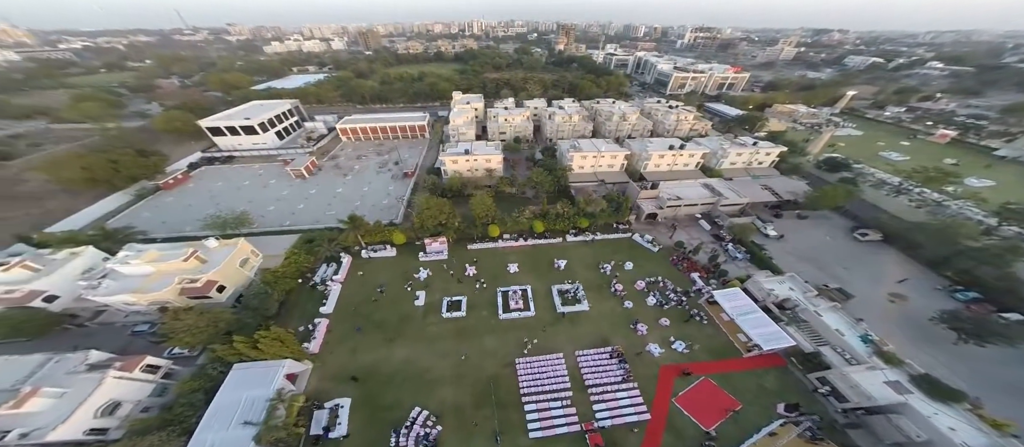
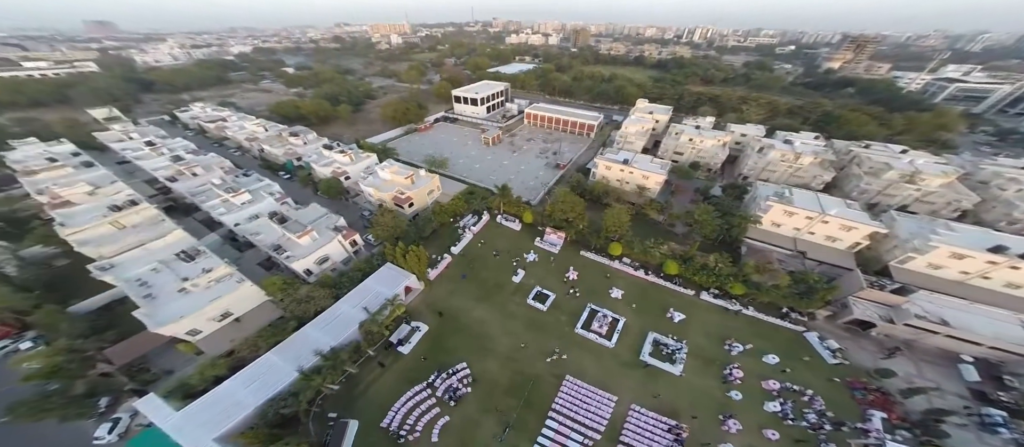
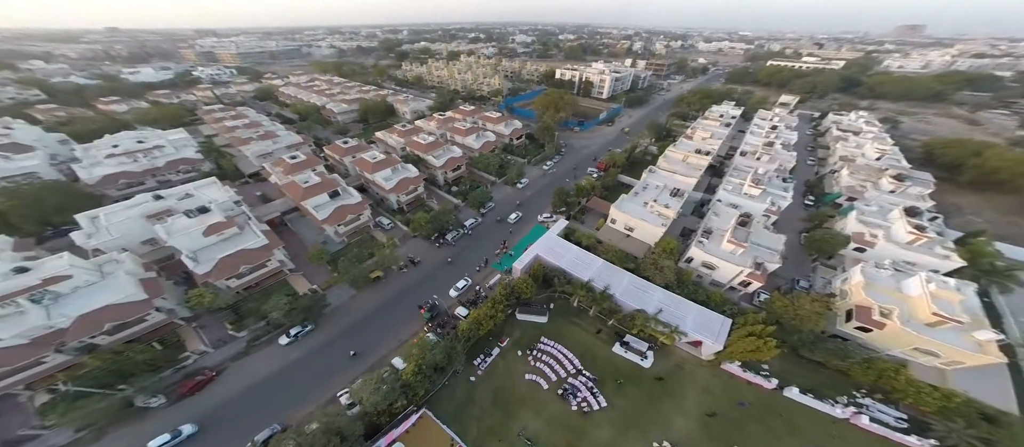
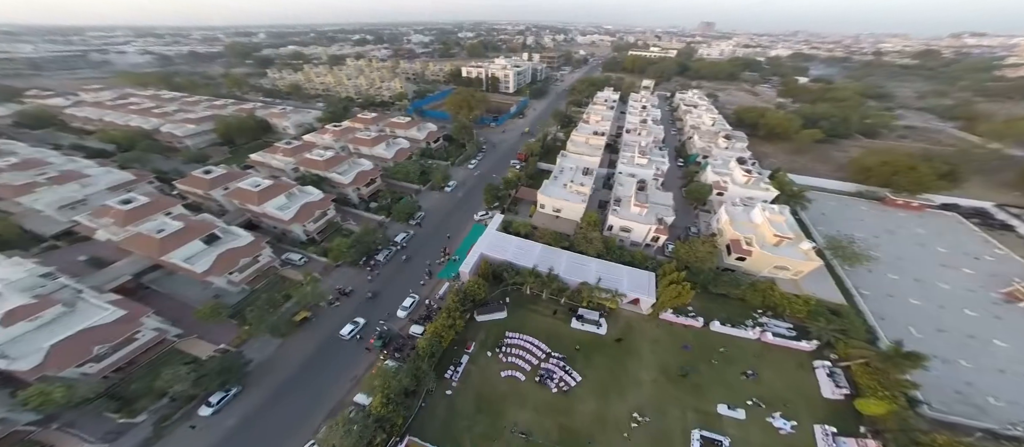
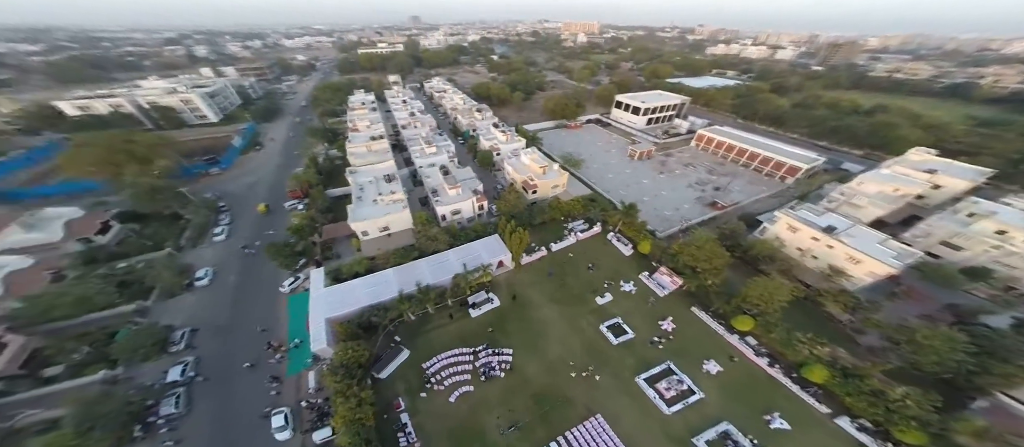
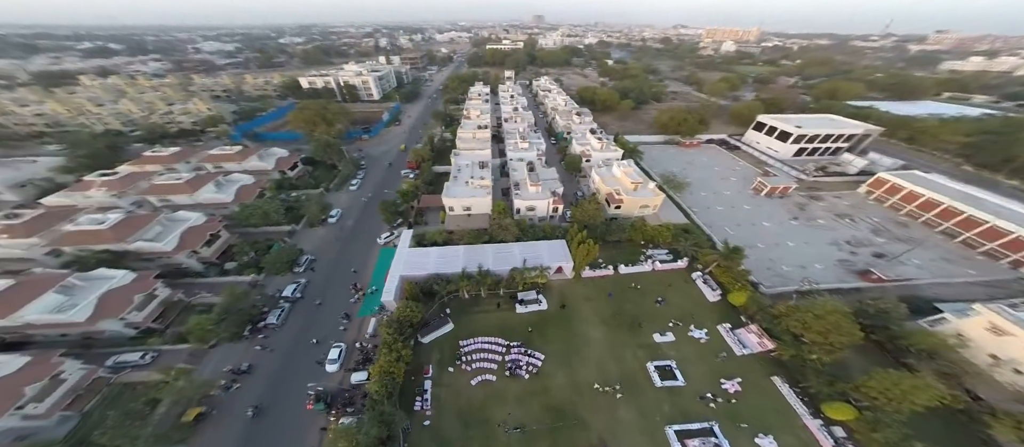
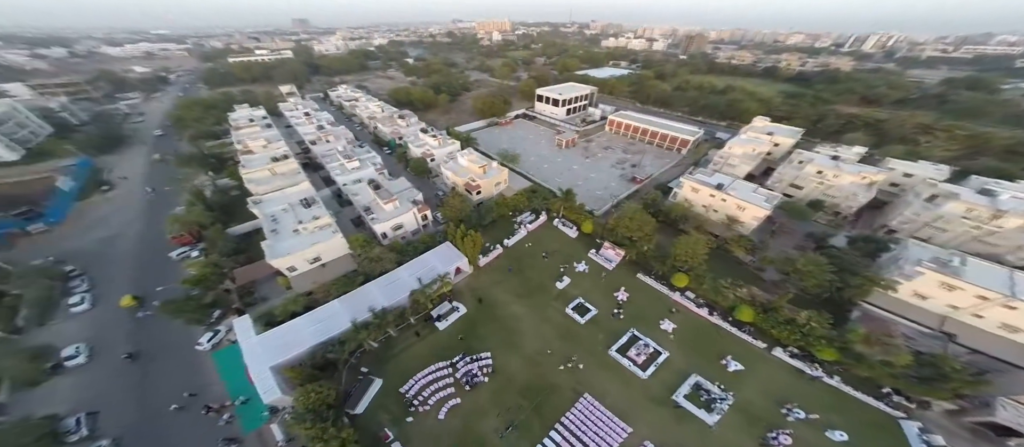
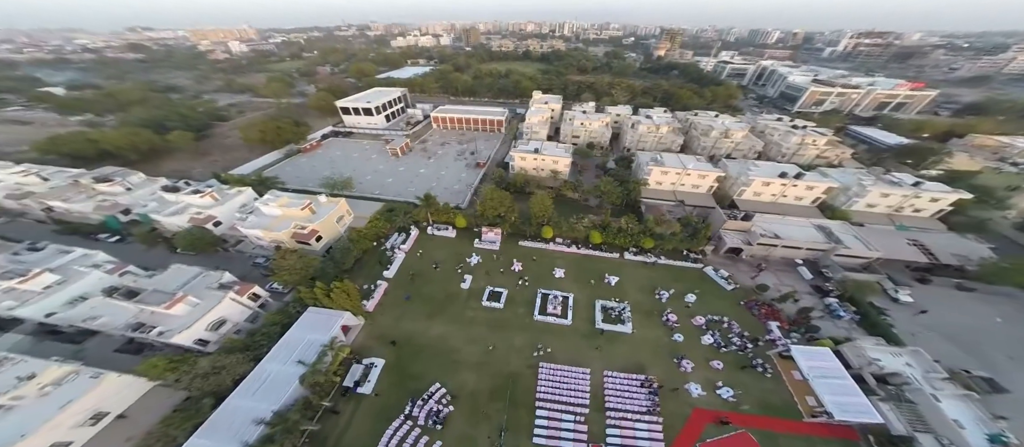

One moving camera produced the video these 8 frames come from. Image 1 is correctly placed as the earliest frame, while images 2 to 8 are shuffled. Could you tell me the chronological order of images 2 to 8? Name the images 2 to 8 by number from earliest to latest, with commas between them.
8, 2, 7, 5, 6, 4, 3
